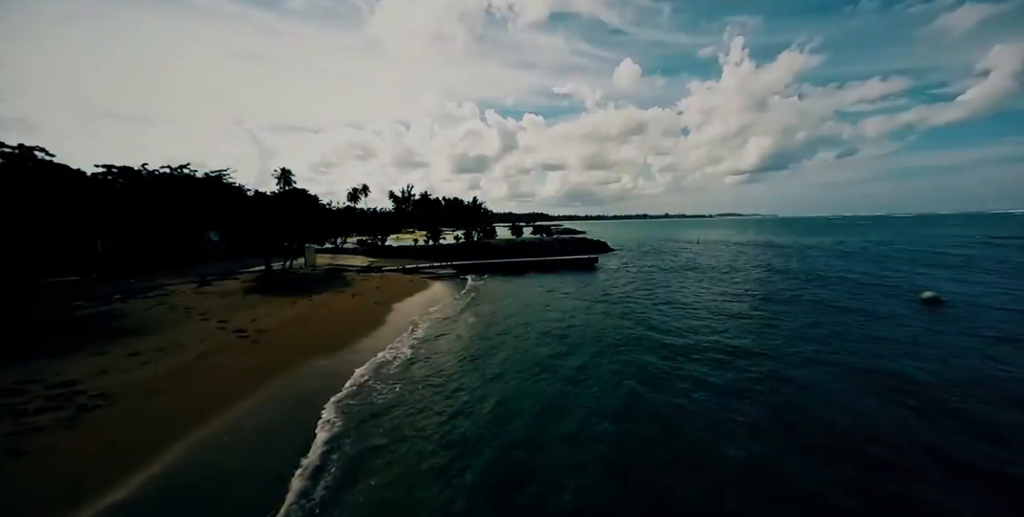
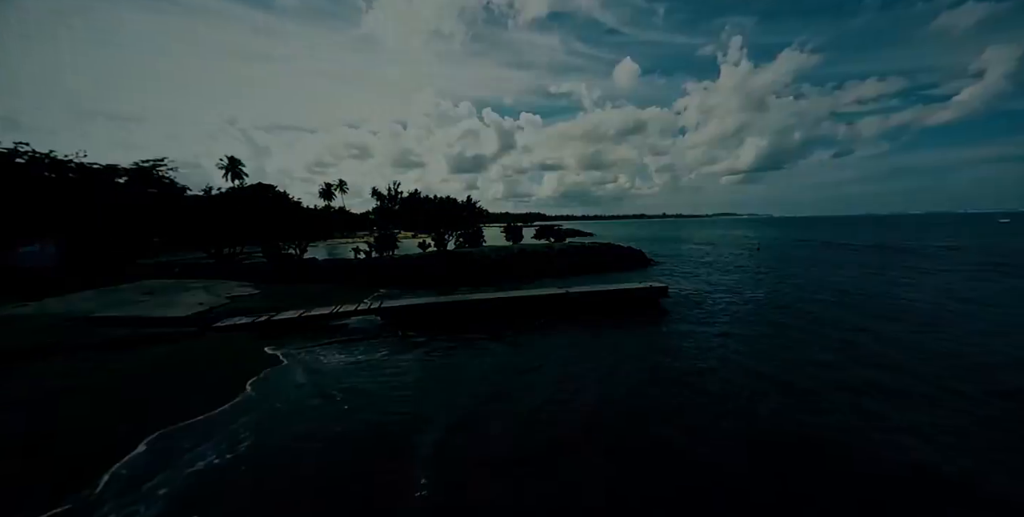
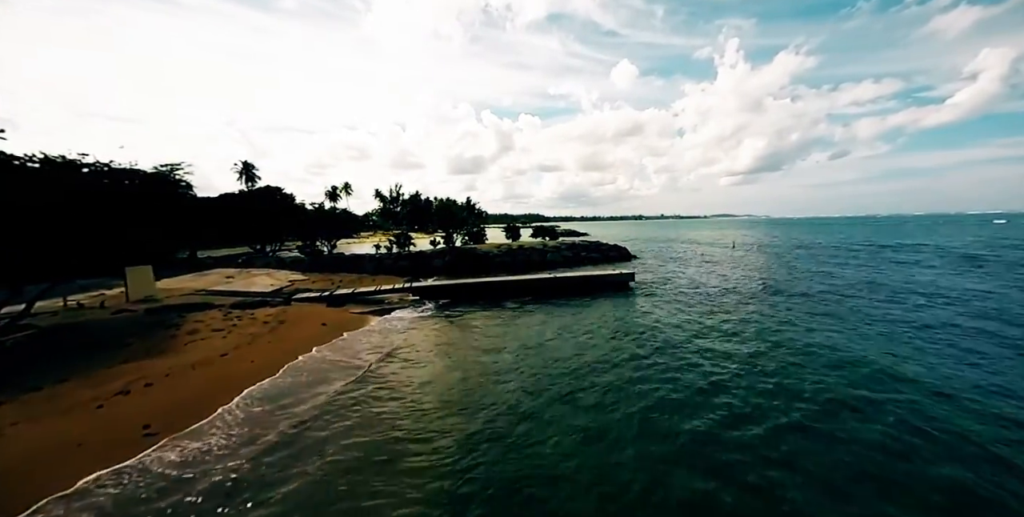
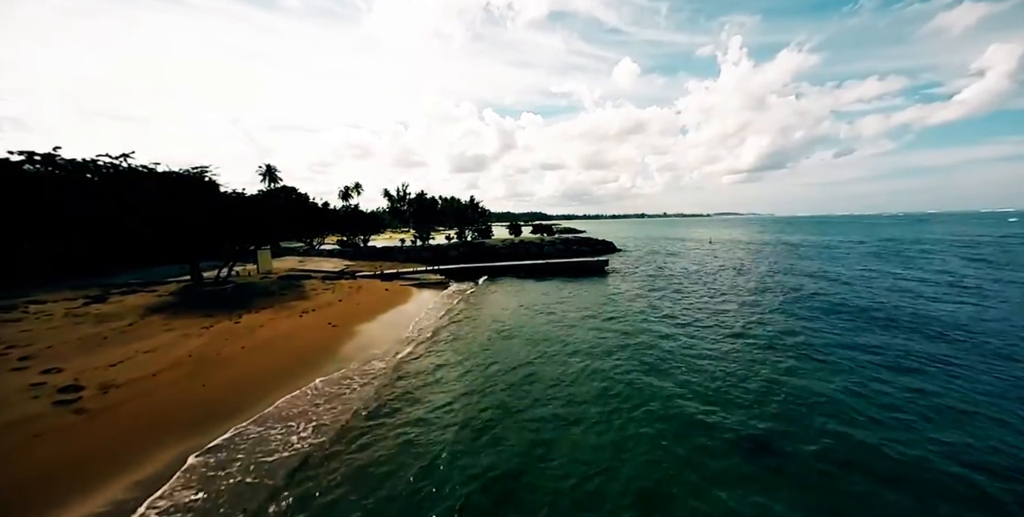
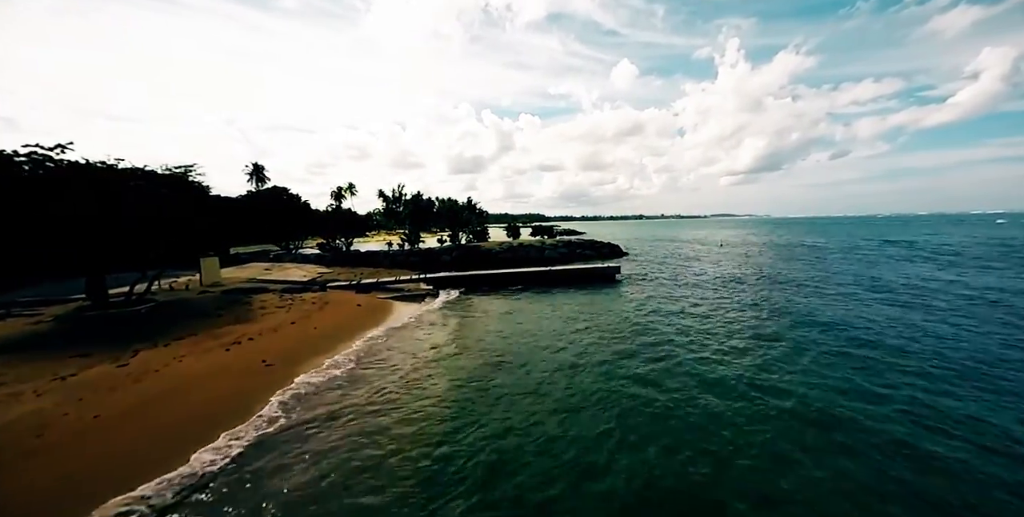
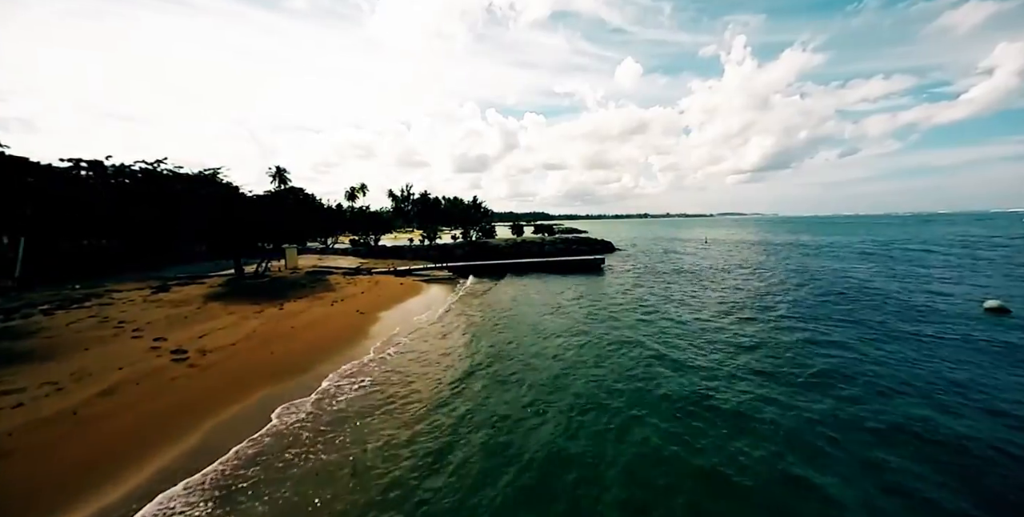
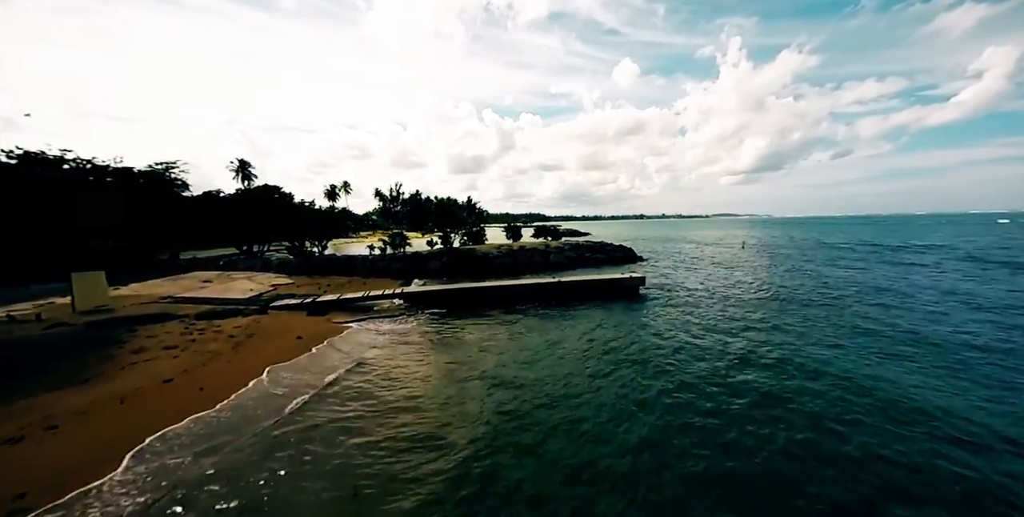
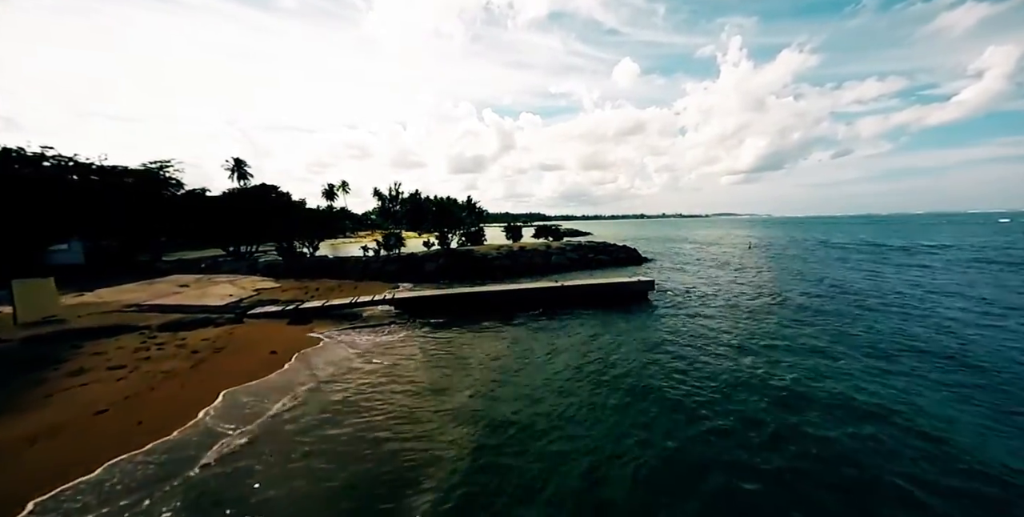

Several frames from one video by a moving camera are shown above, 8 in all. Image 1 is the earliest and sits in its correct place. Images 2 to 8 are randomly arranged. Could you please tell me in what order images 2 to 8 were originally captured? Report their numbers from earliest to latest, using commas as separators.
6, 4, 5, 3, 7, 8, 2
